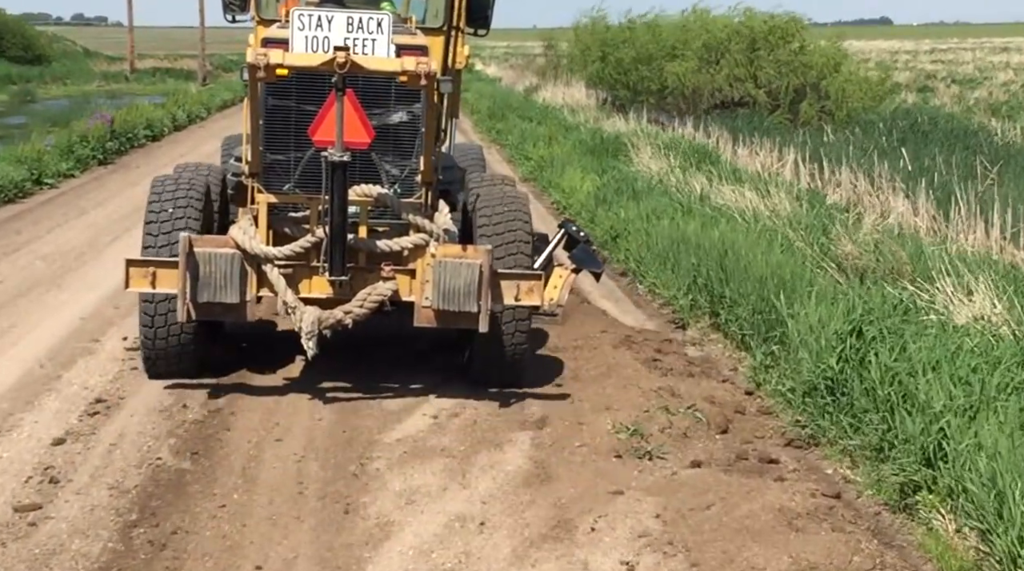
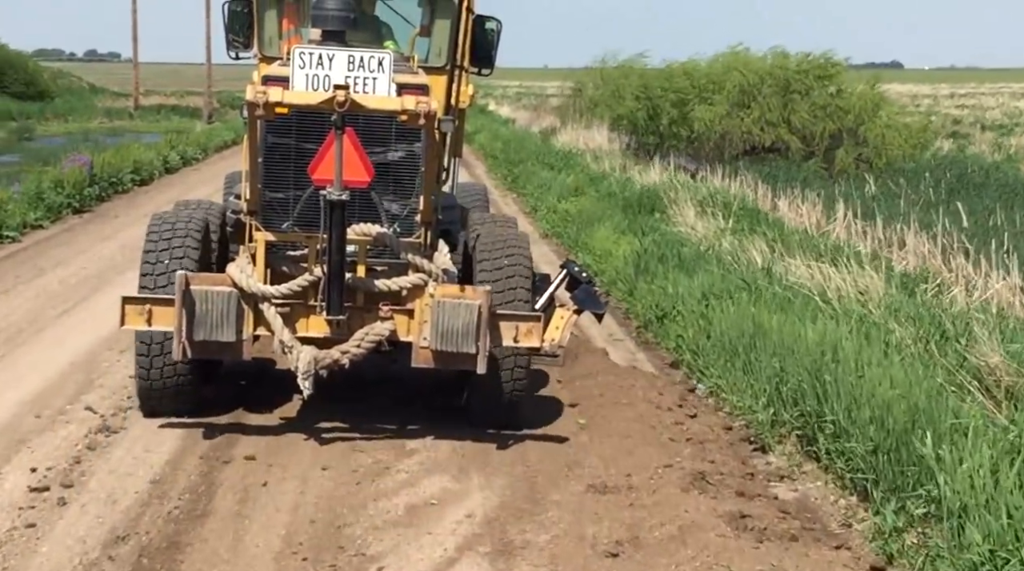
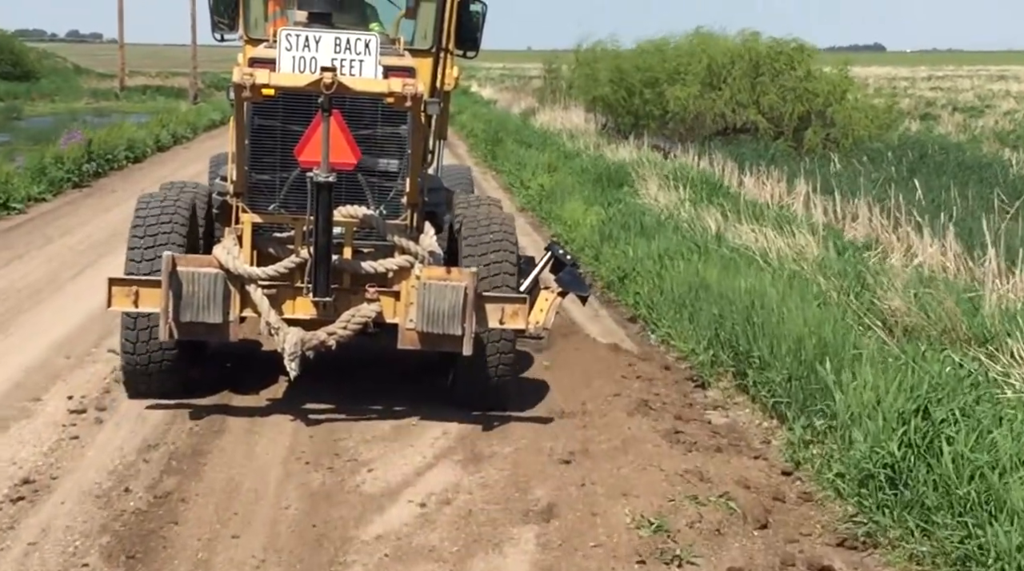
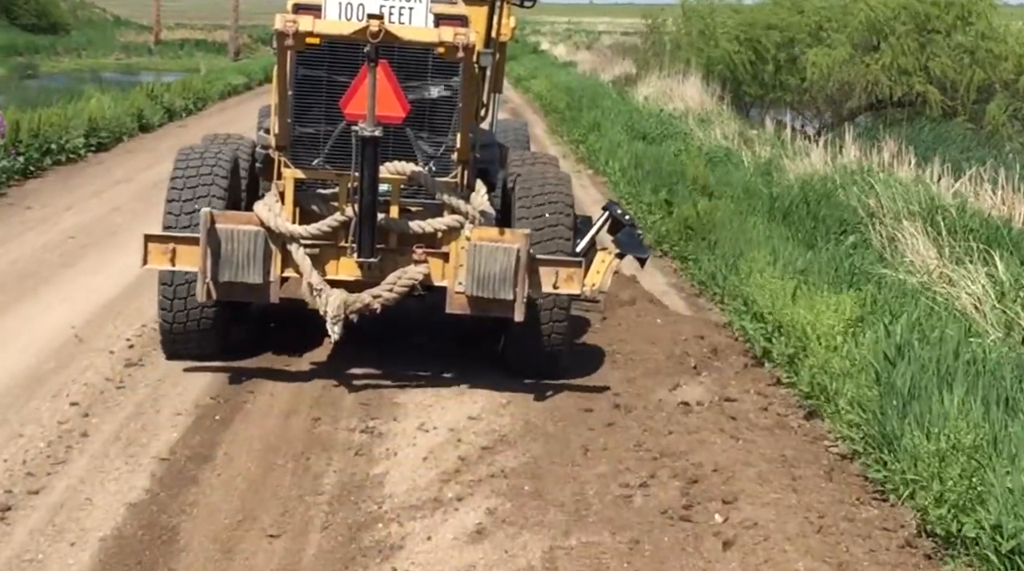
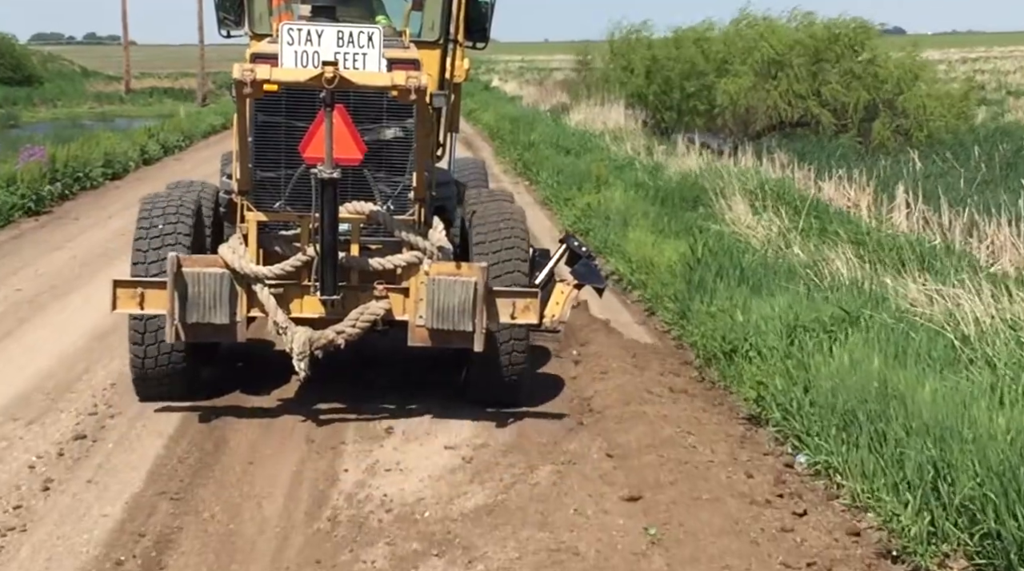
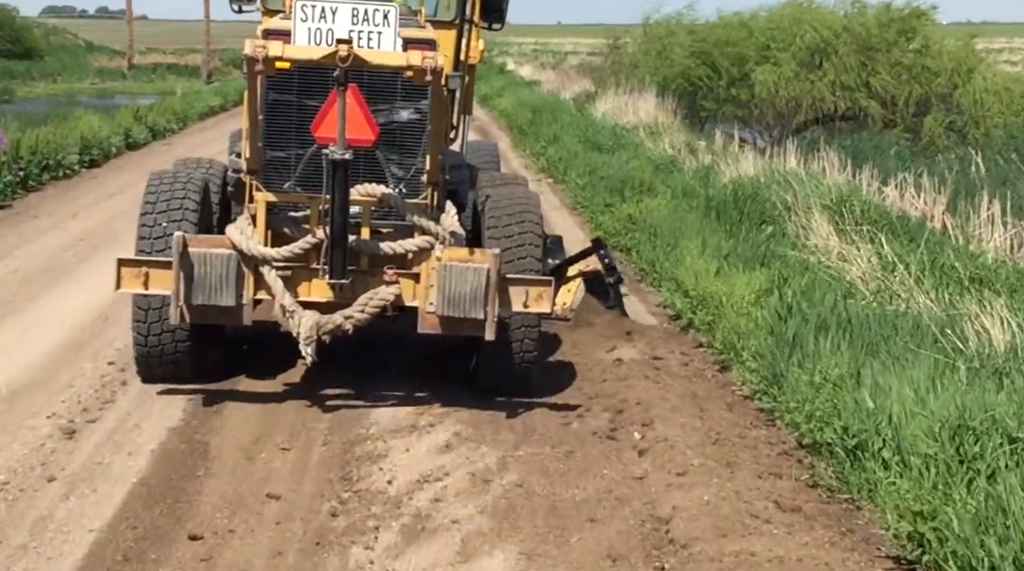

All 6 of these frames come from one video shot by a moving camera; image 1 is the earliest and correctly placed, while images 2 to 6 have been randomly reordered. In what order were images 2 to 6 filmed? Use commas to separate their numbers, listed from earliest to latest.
3, 2, 5, 6, 4
